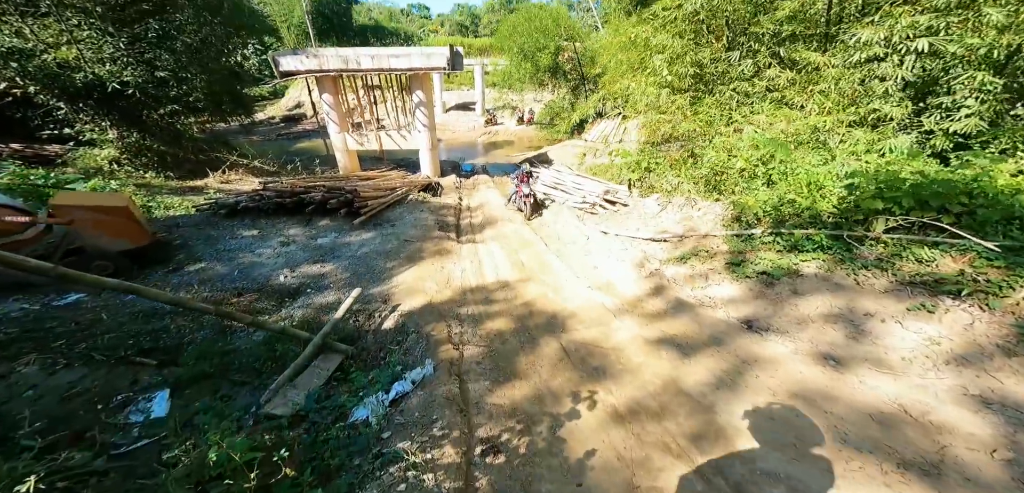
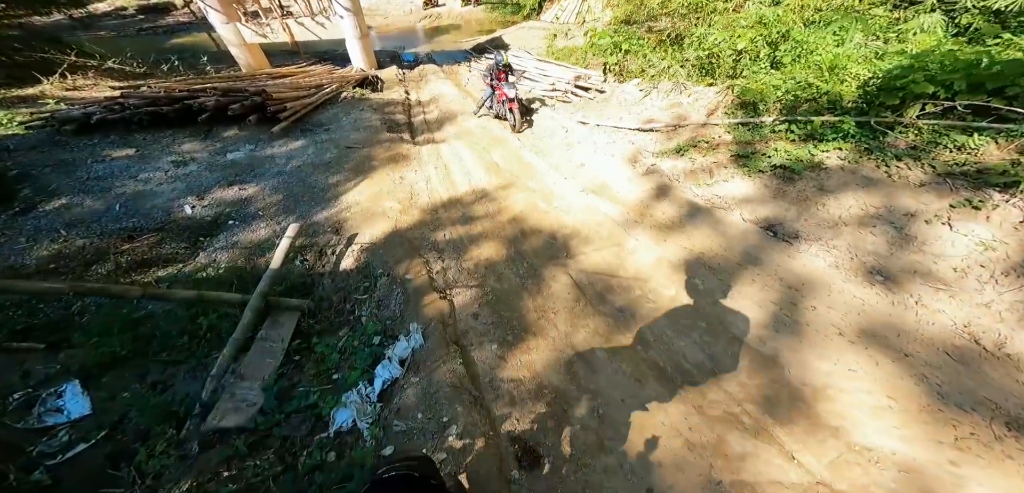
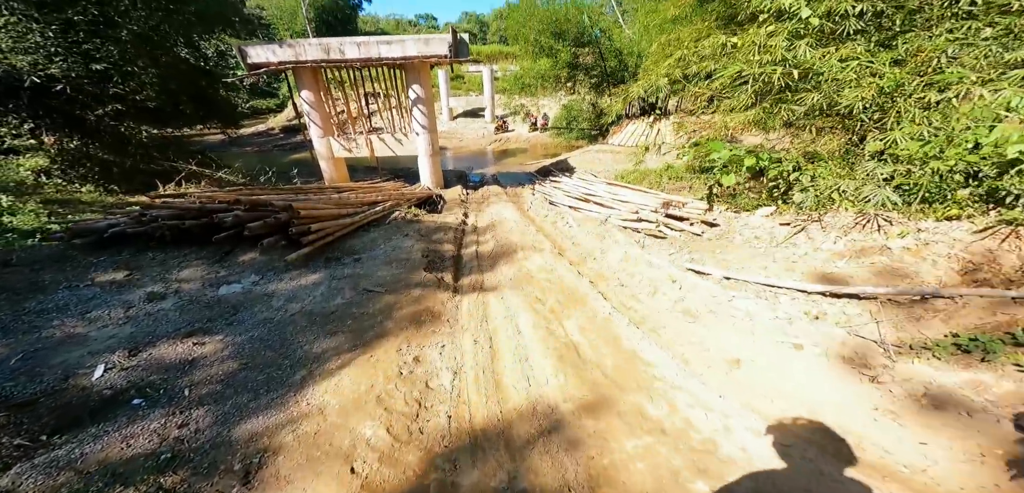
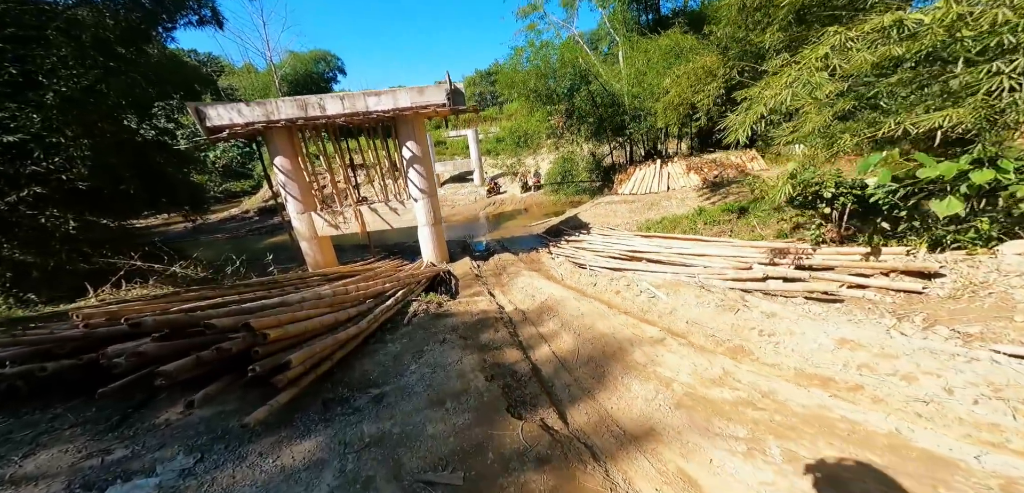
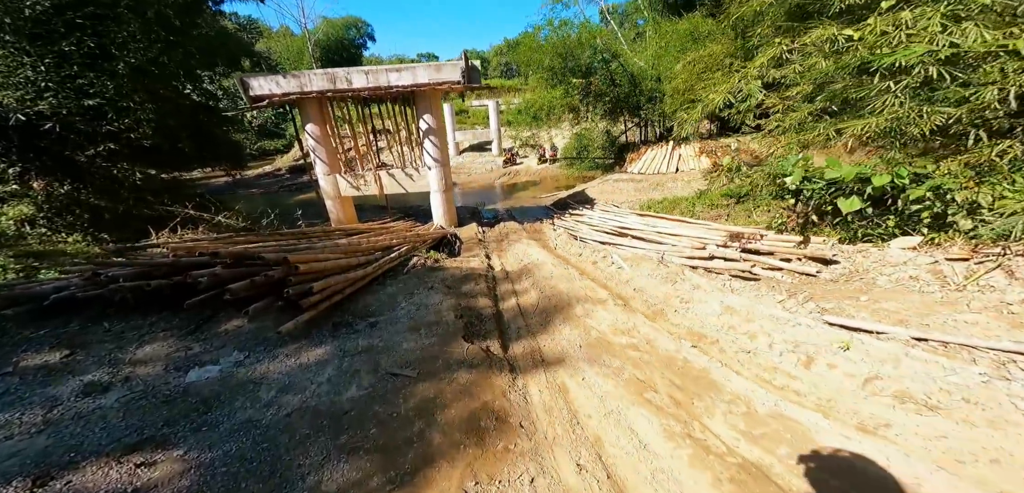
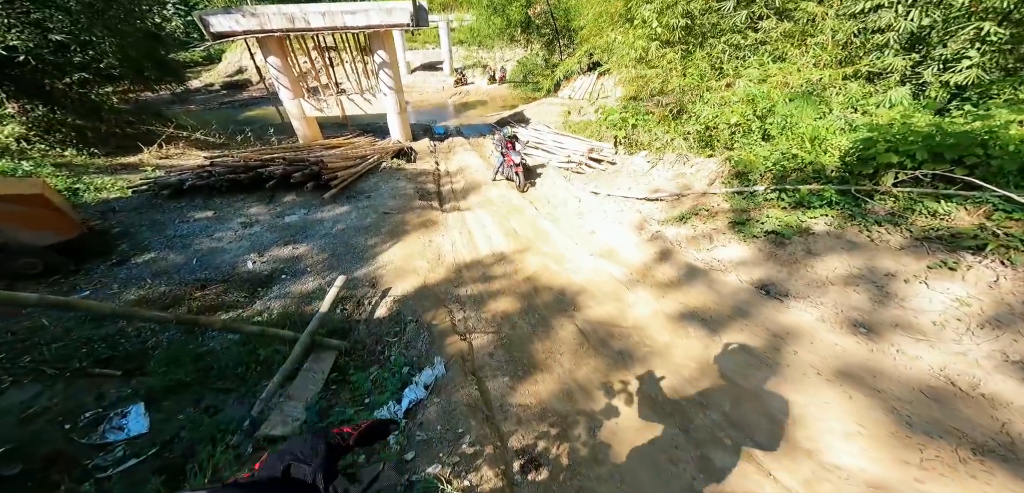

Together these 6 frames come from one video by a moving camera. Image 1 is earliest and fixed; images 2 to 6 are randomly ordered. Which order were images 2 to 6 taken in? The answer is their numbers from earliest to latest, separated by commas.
6, 2, 3, 5, 4
